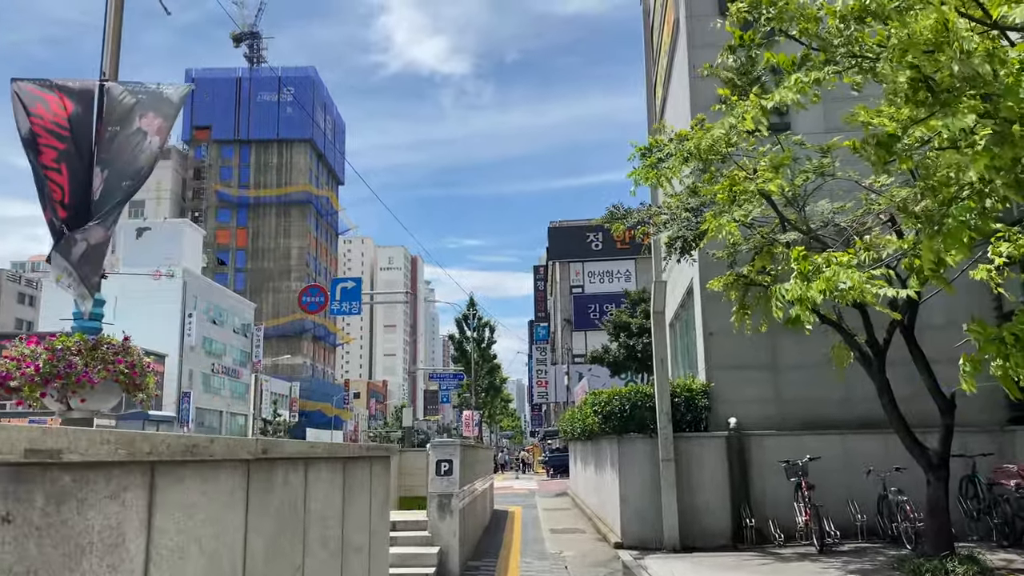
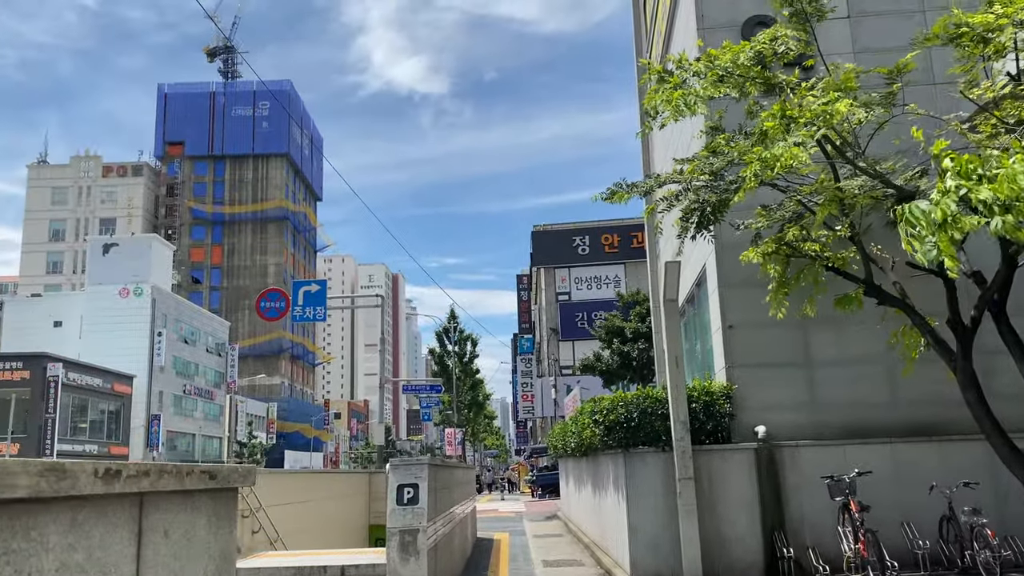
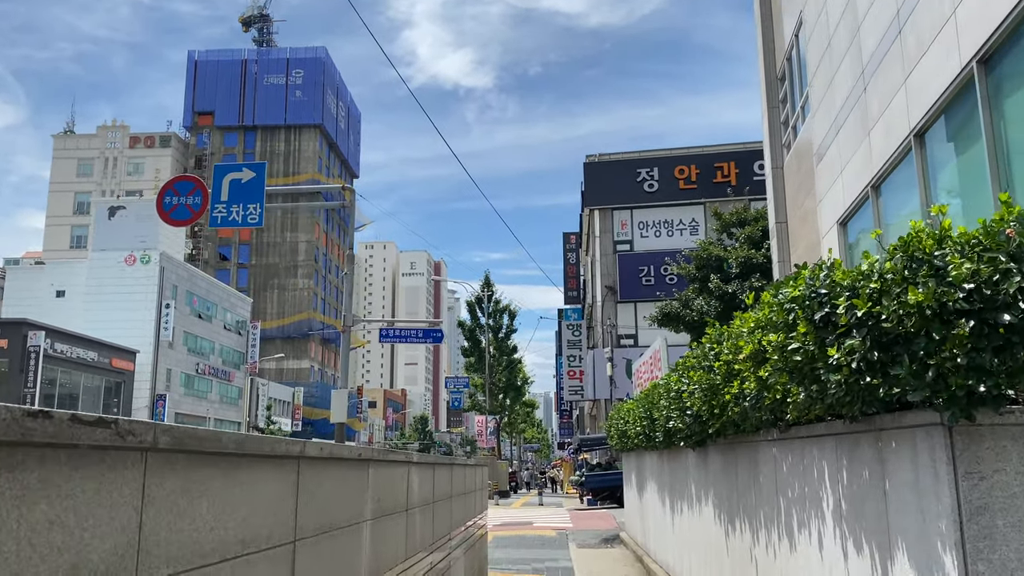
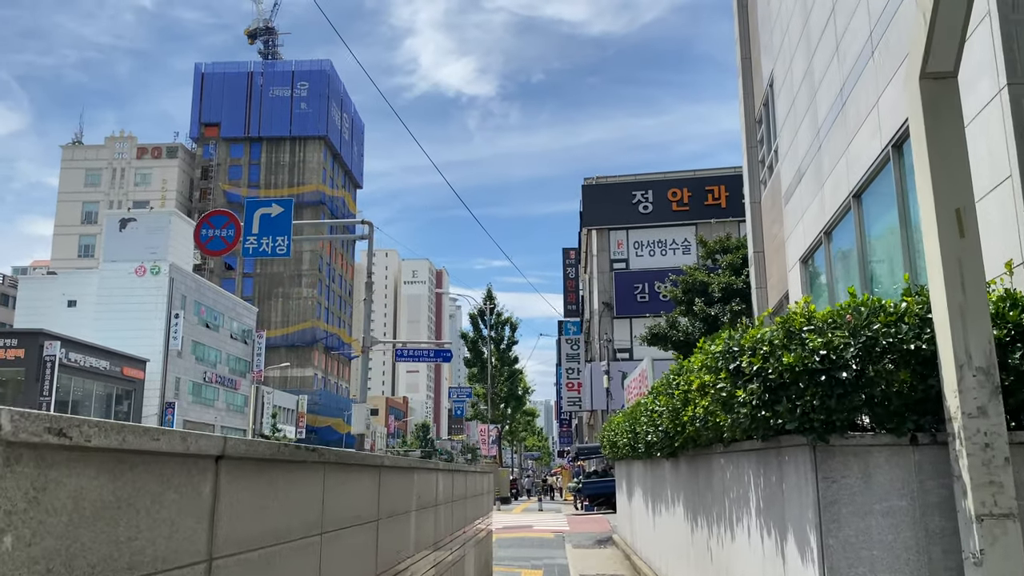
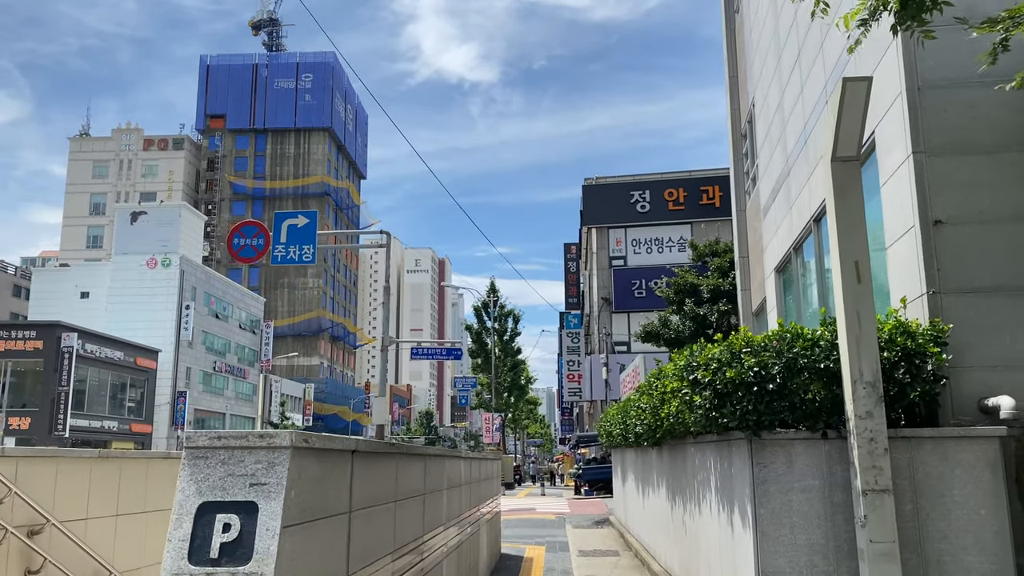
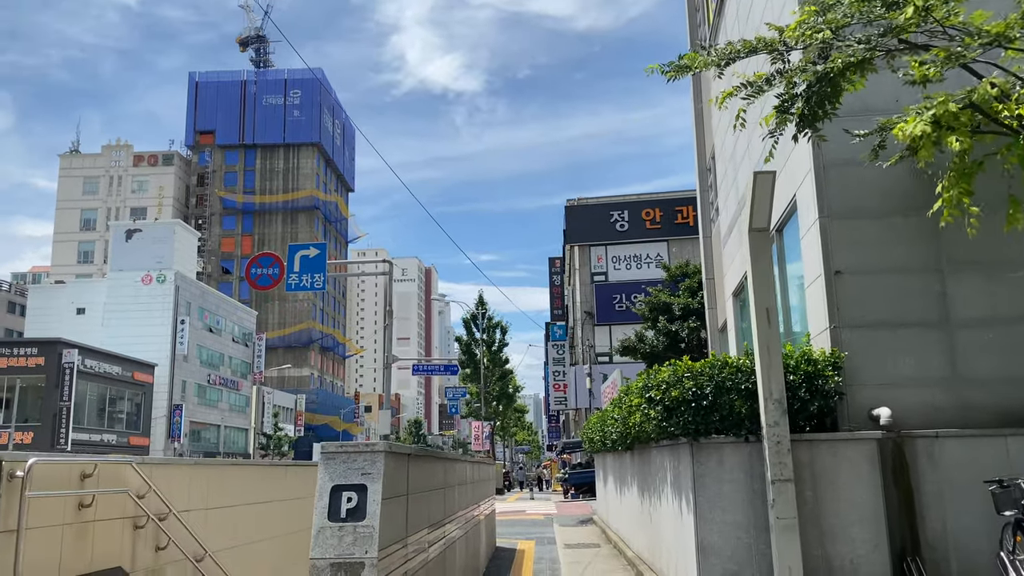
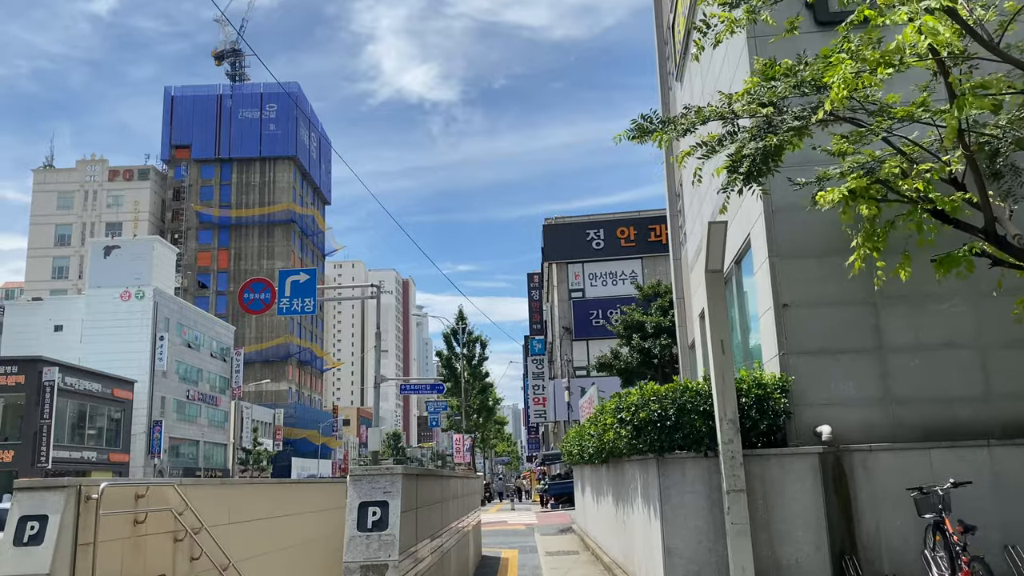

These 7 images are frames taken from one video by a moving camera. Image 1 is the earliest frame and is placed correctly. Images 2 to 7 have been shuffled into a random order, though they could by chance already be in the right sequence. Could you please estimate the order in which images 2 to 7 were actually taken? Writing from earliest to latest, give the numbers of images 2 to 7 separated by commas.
2, 7, 6, 5, 4, 3
